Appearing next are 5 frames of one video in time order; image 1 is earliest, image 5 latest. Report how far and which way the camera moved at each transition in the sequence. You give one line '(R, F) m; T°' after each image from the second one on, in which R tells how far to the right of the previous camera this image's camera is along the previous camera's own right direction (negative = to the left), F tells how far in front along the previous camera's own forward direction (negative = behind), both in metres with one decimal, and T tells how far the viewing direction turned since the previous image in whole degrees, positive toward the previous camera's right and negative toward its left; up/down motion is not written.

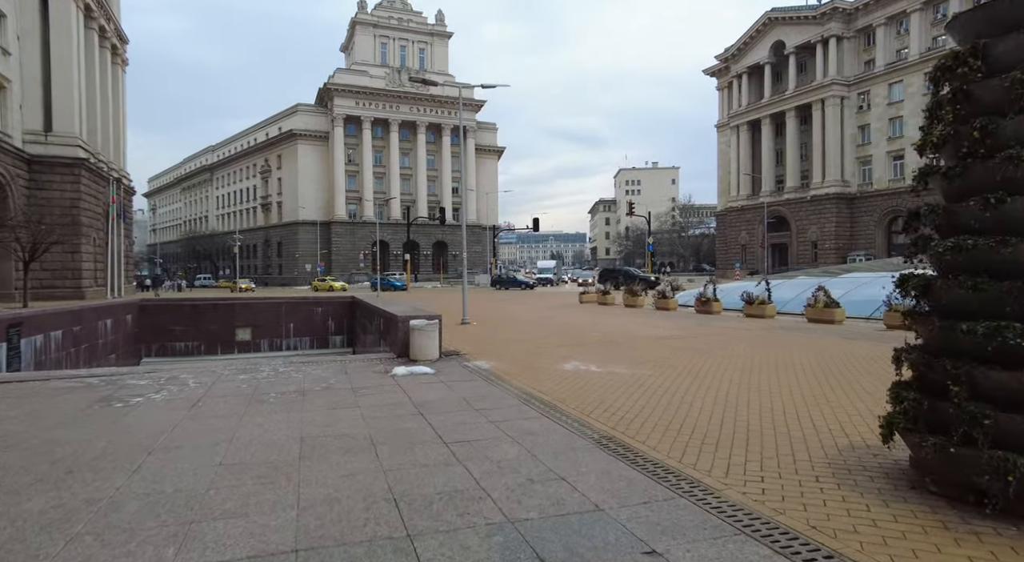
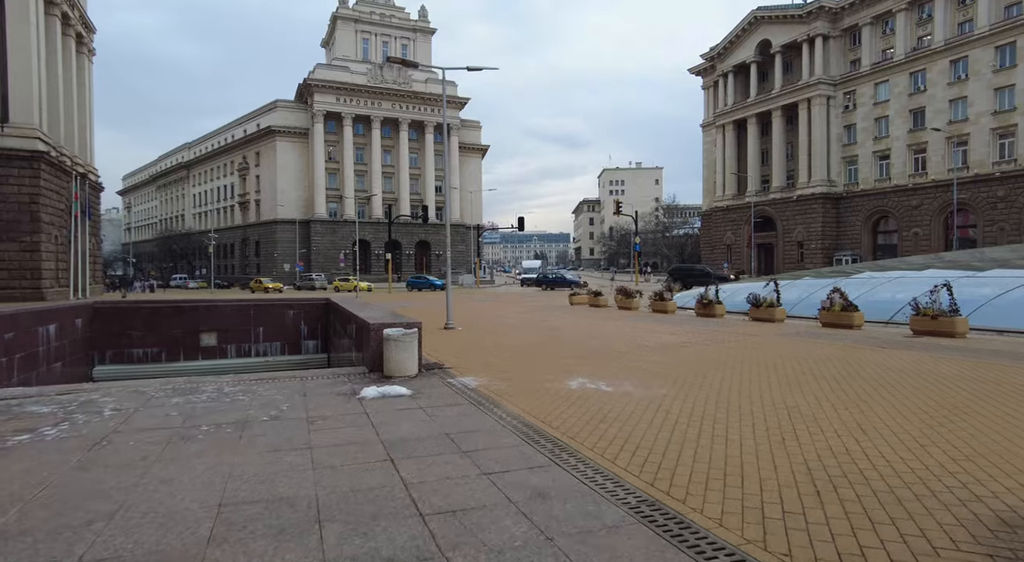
(-0.2, +1.7) m; +2°
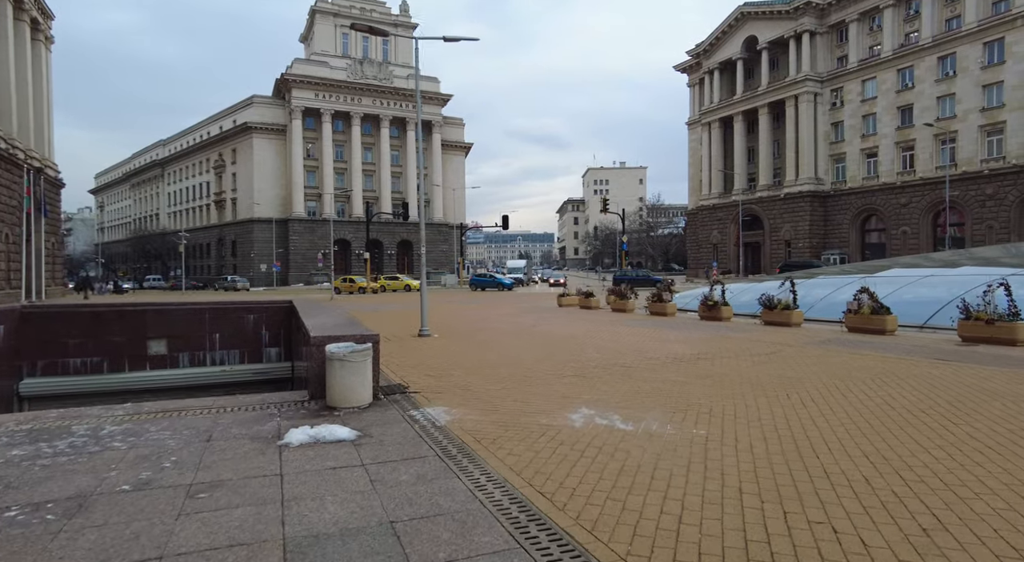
(0.0, +2.2) m; +2°
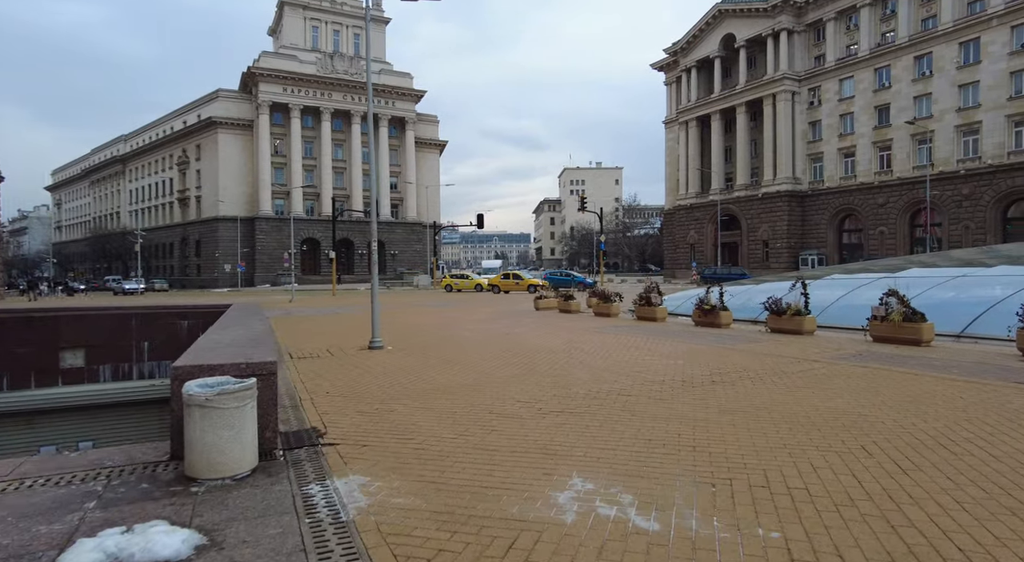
(+0.2, +2.4) m; +2°
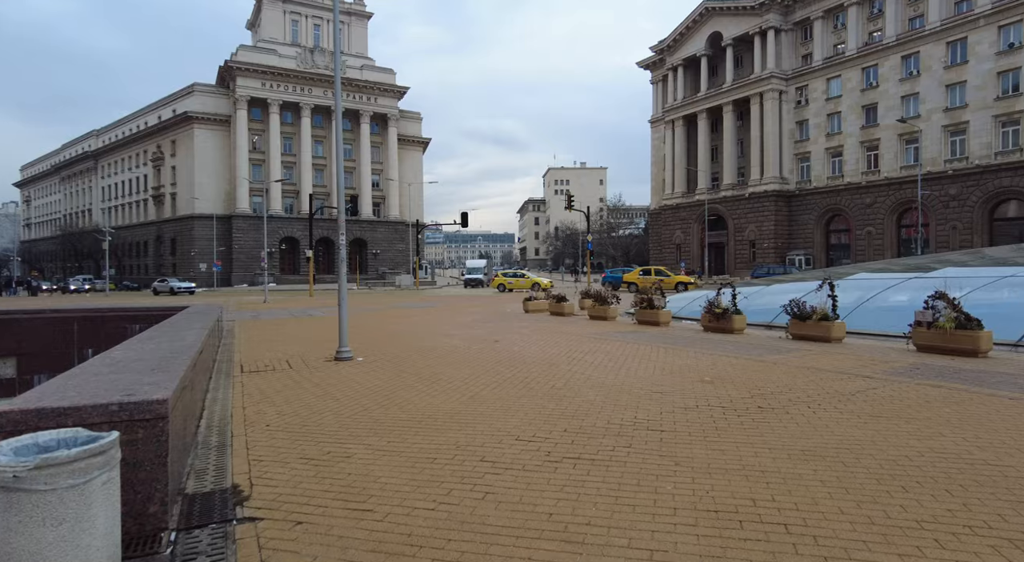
(-0.1, +1.8) m; +2°
